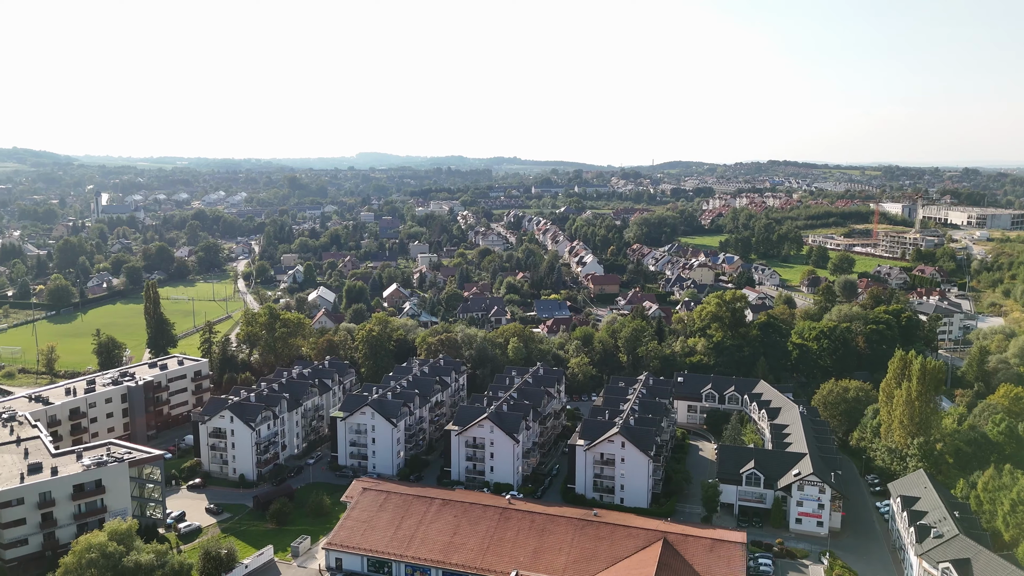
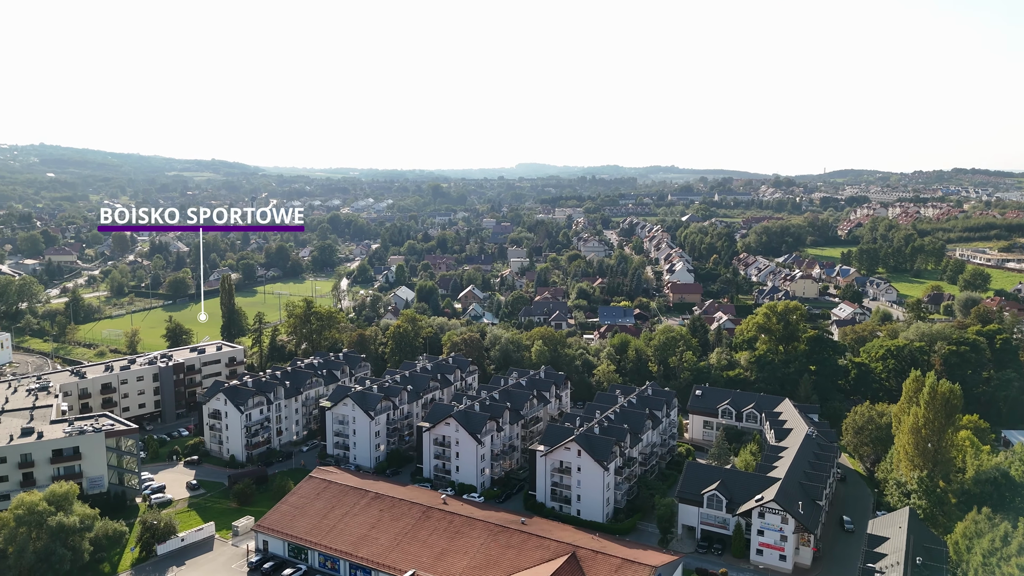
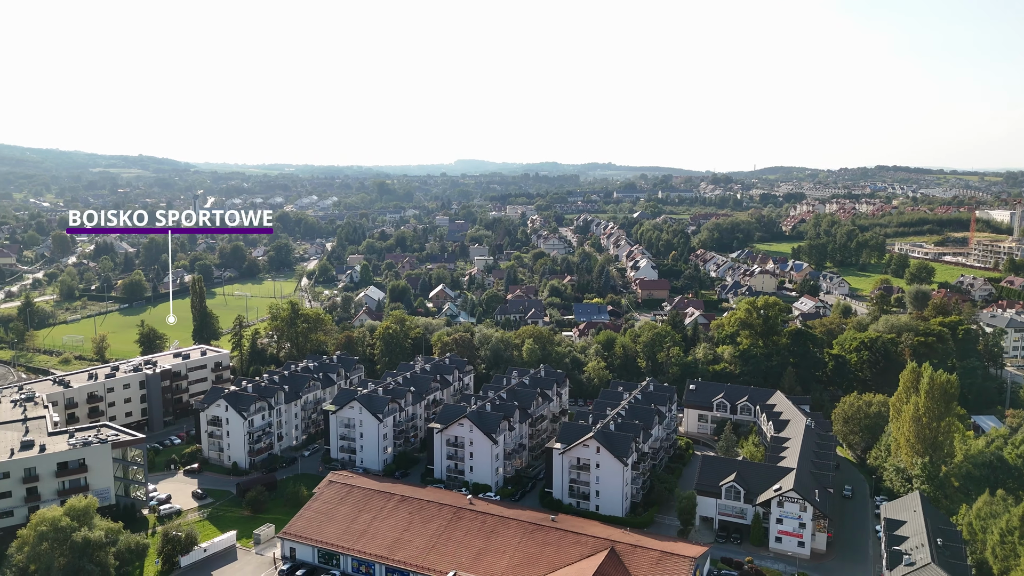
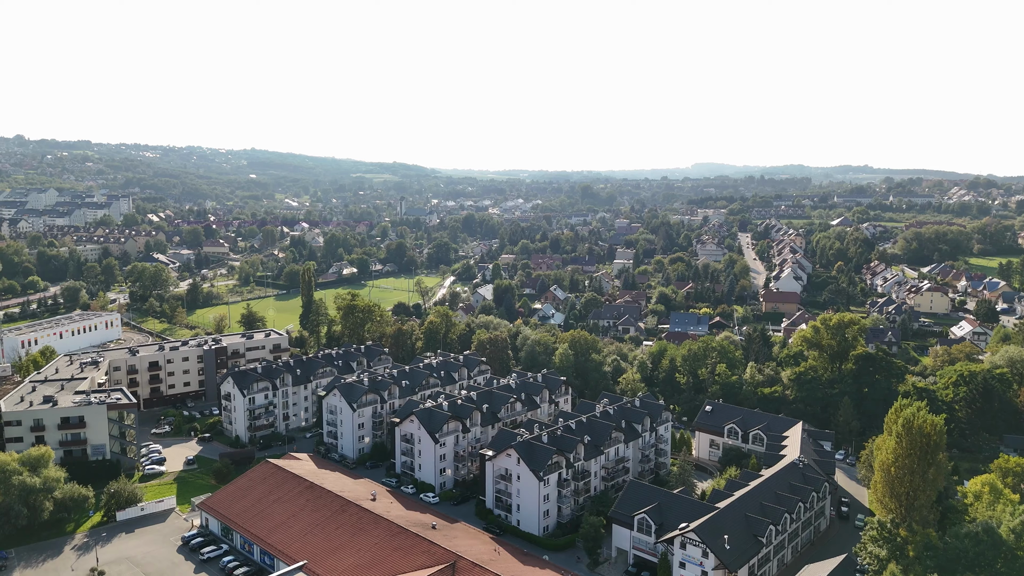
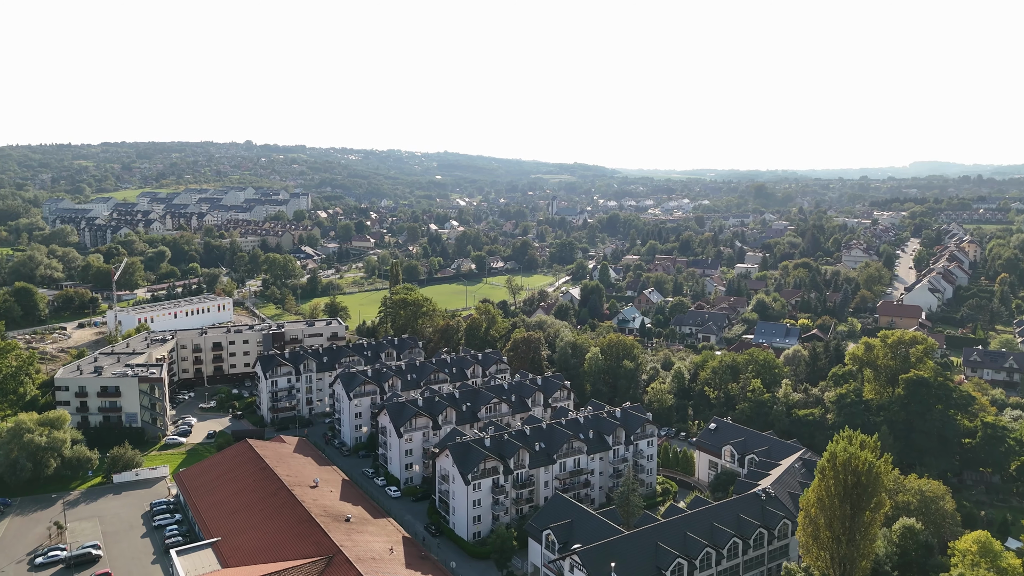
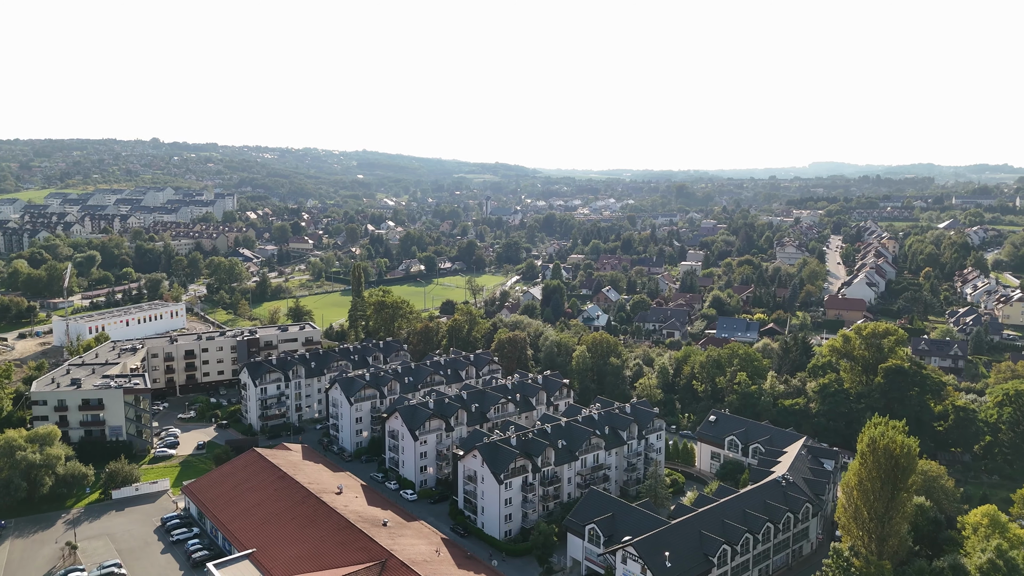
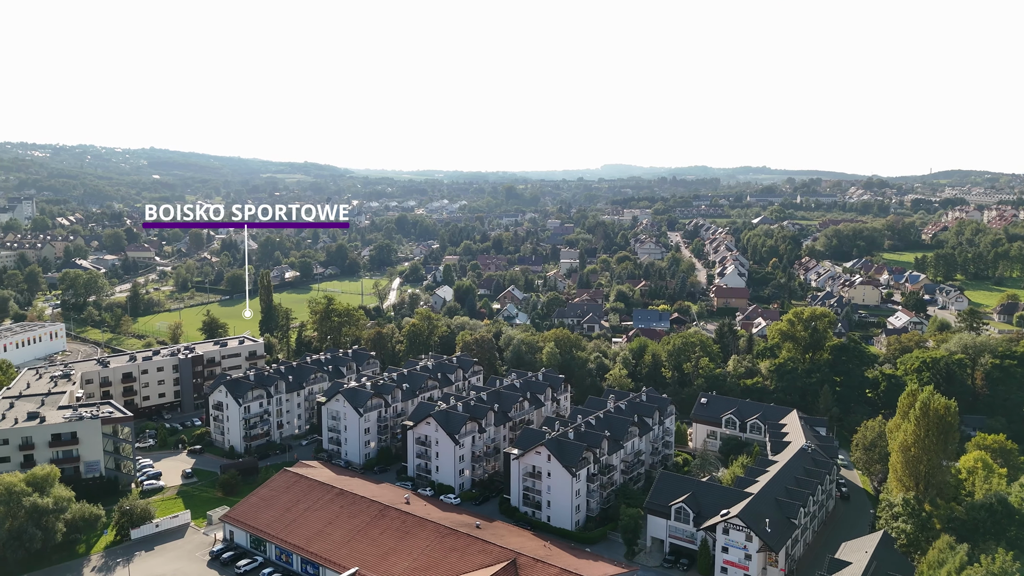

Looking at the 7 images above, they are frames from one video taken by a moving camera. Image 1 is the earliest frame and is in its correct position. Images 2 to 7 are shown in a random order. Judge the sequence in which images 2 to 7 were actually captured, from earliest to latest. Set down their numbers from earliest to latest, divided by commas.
3, 2, 7, 4, 6, 5
